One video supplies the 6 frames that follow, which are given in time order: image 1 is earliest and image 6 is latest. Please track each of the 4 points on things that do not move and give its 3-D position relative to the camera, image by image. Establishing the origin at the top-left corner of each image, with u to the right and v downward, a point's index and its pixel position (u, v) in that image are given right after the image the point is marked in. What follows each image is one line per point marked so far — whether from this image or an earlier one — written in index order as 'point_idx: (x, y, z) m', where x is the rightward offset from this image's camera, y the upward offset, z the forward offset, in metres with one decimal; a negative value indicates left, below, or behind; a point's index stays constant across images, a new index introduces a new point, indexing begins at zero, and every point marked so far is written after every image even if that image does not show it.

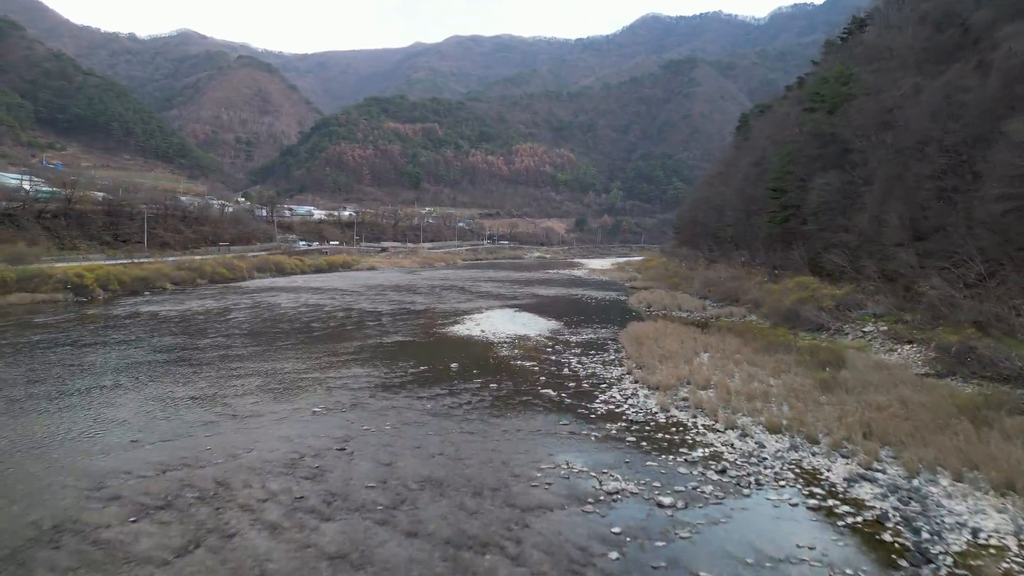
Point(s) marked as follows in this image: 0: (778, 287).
0: (+7.1, 0.0, +19.1) m
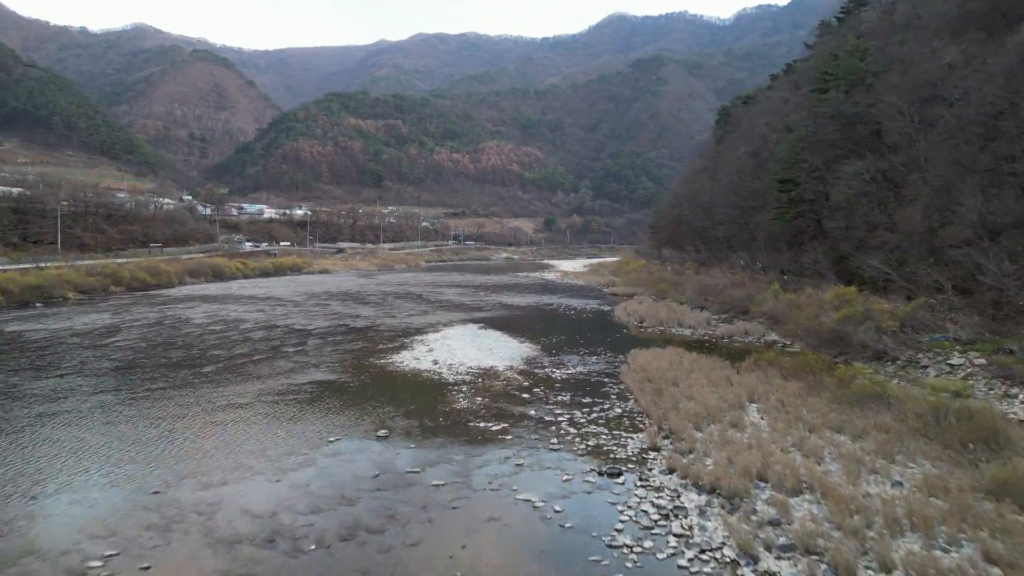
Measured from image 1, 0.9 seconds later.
0: (+6.3, -0.2, +15.5) m
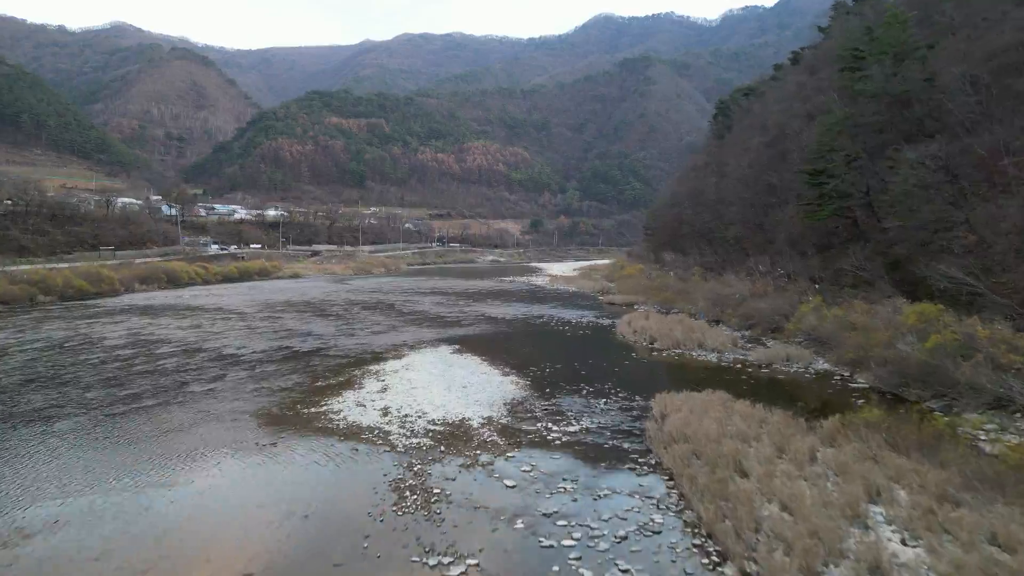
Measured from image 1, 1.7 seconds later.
0: (+6.0, -0.5, +12.3) m
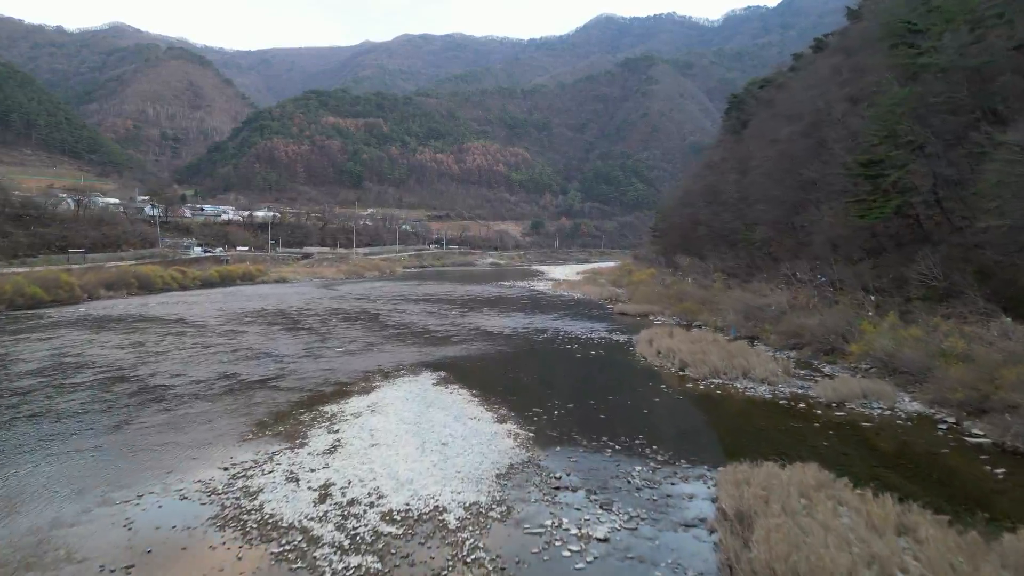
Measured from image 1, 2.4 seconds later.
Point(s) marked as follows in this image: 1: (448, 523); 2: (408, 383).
0: (+6.0, -0.7, +9.7) m
1: (-0.5, -1.8, +5.5) m
2: (-1.6, -1.4, +10.9) m
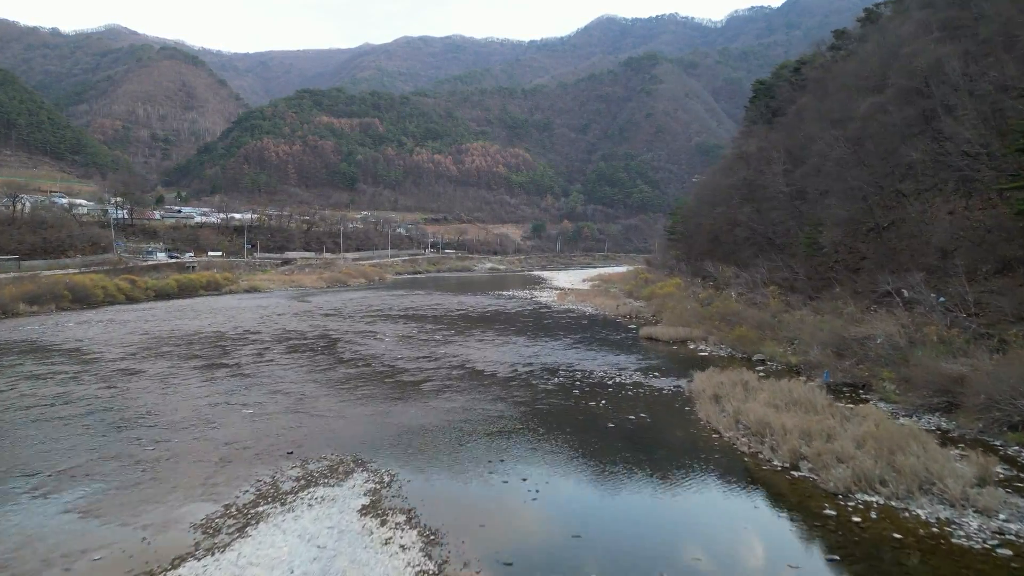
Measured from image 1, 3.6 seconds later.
0: (+5.9, -1.1, +4.9) m
1: (-0.6, -2.1, +0.7) m
2: (-1.6, -1.8, +6.1) m
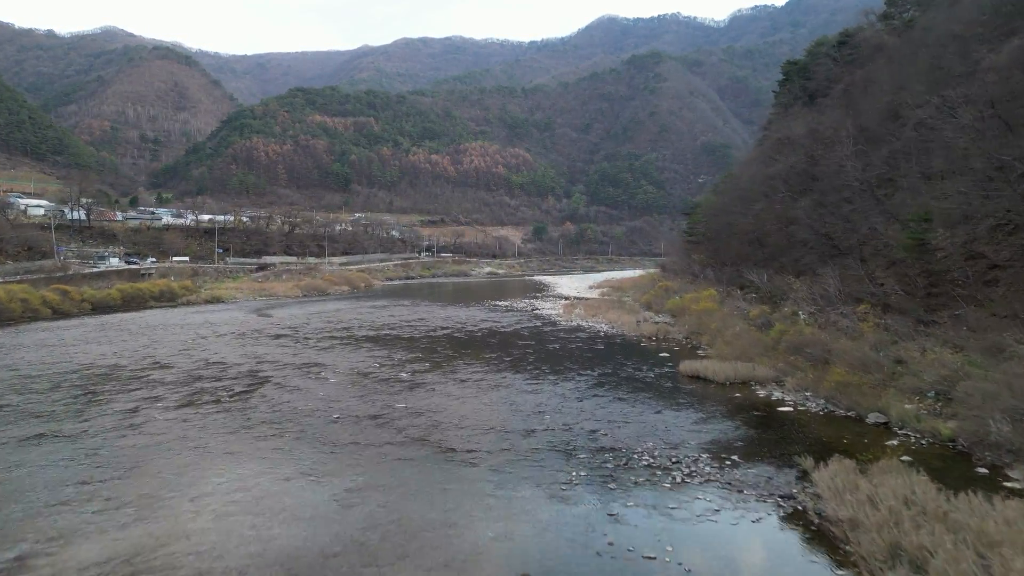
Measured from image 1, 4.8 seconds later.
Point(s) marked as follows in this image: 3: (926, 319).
0: (+5.8, -1.4, +0.2) m
1: (-0.7, -2.4, -4.0) m
2: (-1.7, -2.1, +1.4) m
3: (+7.0, -0.4, +11.7) m
